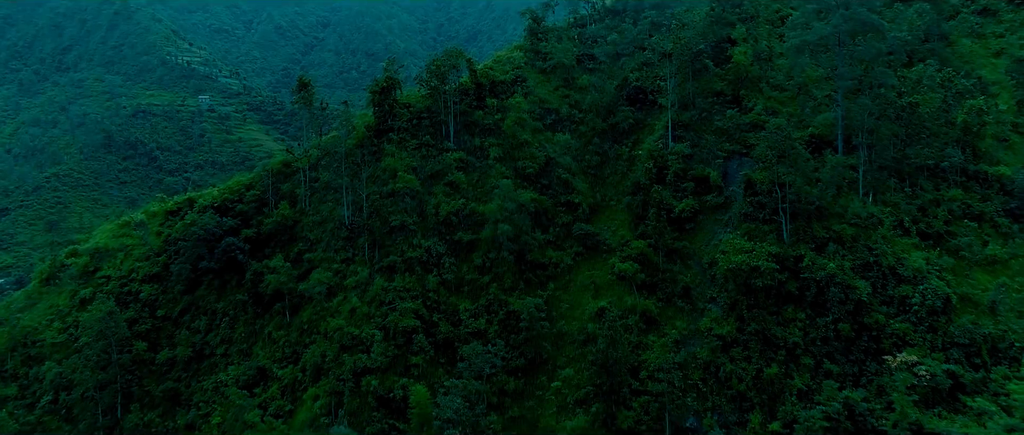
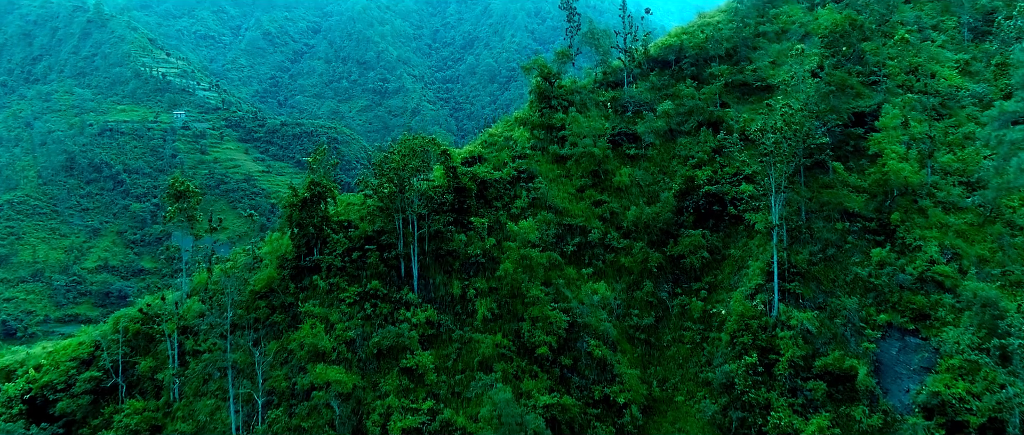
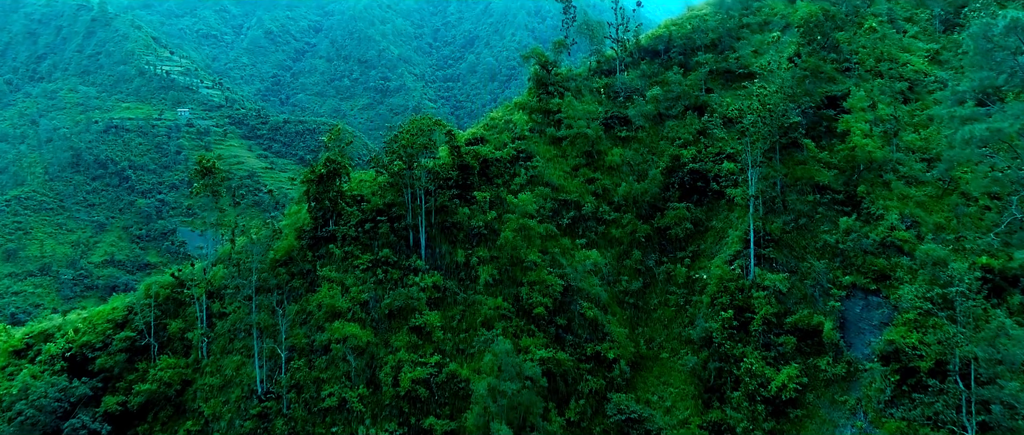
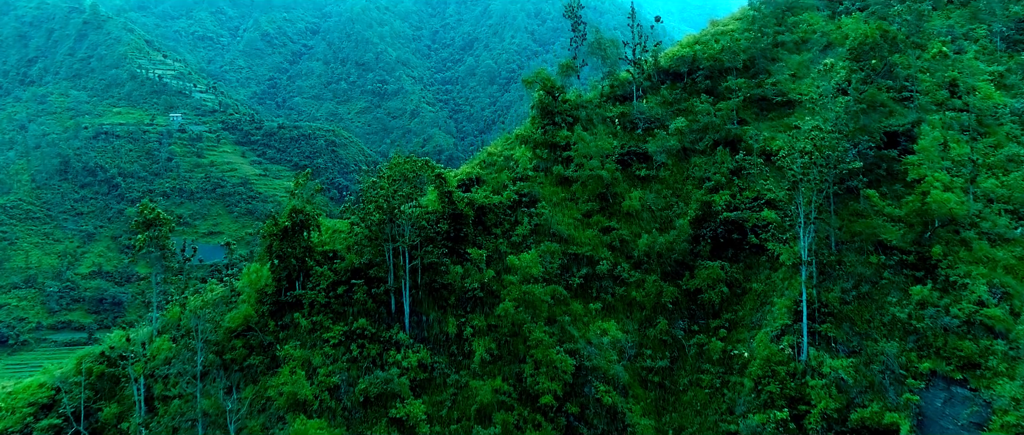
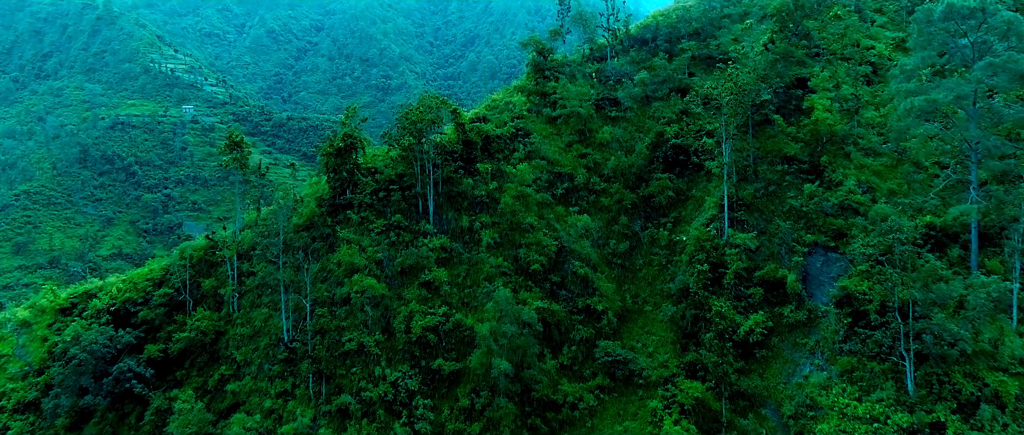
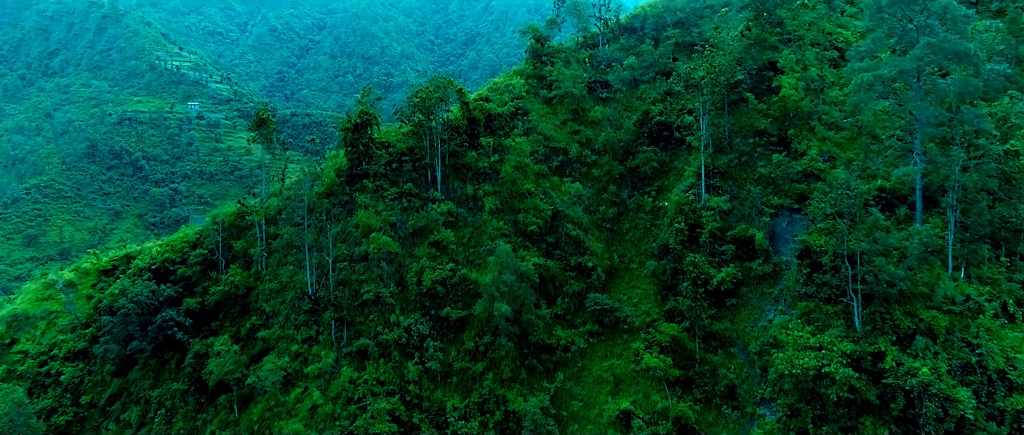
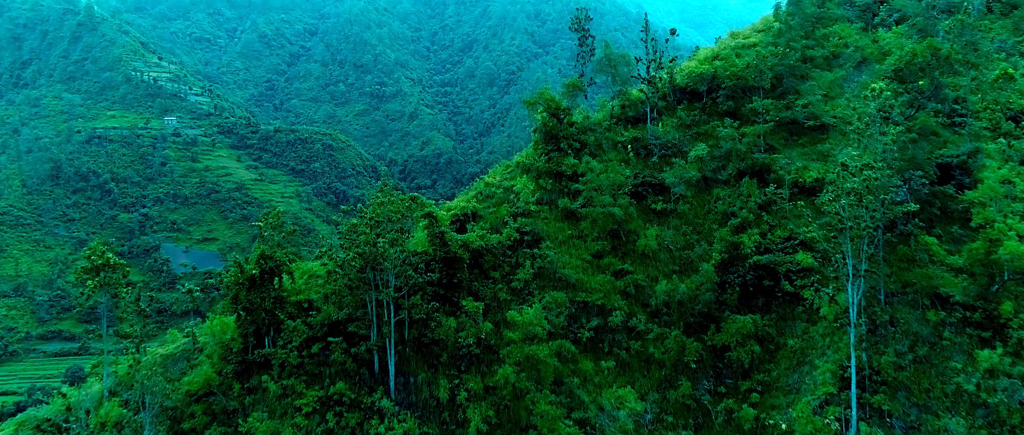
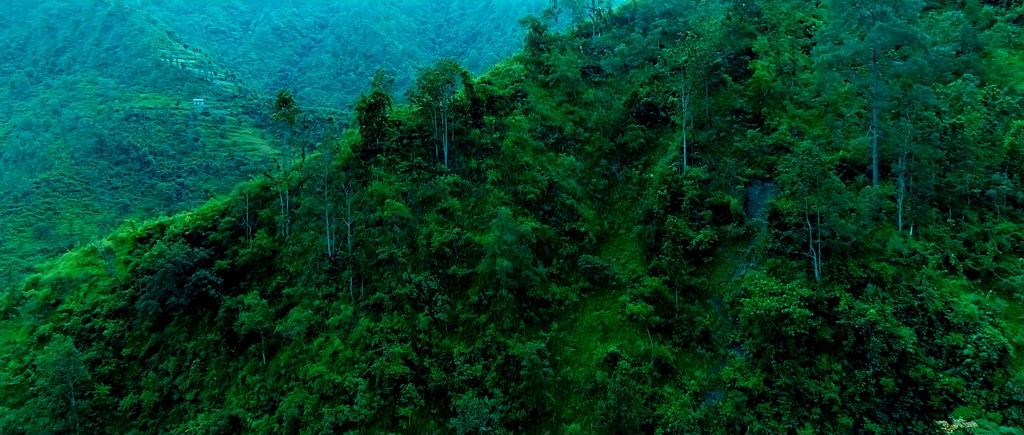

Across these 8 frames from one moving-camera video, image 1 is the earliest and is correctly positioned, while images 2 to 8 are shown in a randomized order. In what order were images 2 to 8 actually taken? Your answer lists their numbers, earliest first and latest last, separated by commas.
8, 6, 5, 3, 2, 4, 7
